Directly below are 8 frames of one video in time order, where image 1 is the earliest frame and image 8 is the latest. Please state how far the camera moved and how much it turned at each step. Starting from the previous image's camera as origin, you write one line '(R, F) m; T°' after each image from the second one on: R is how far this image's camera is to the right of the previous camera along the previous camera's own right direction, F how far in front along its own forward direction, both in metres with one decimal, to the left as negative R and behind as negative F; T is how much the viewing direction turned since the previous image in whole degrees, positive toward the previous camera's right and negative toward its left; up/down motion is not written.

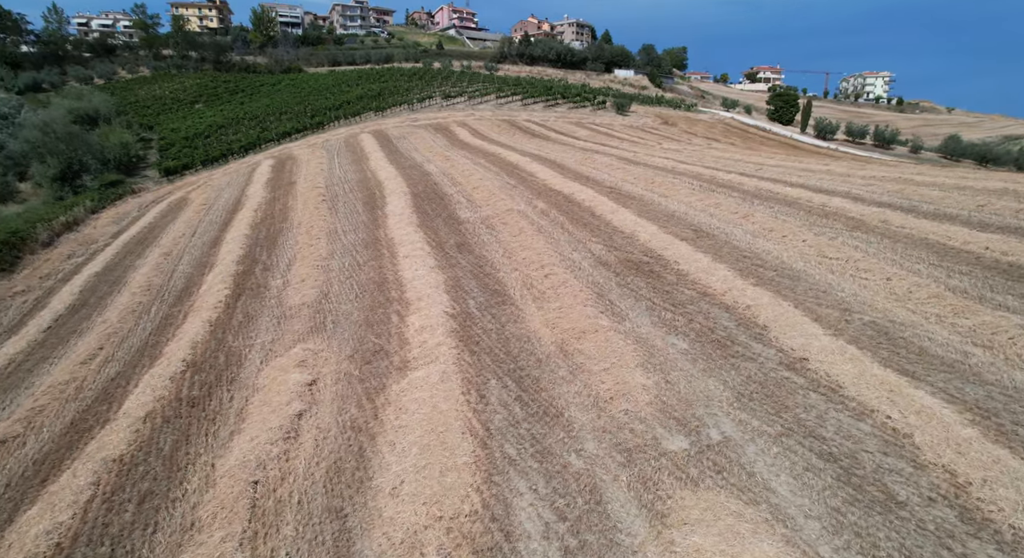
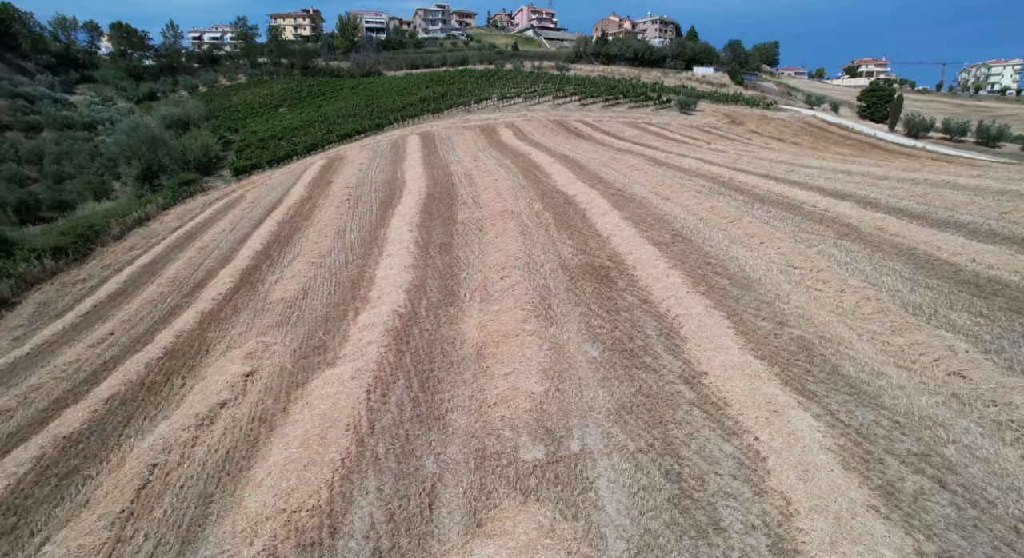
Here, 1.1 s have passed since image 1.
(+4.5, +0.3) m; -6°
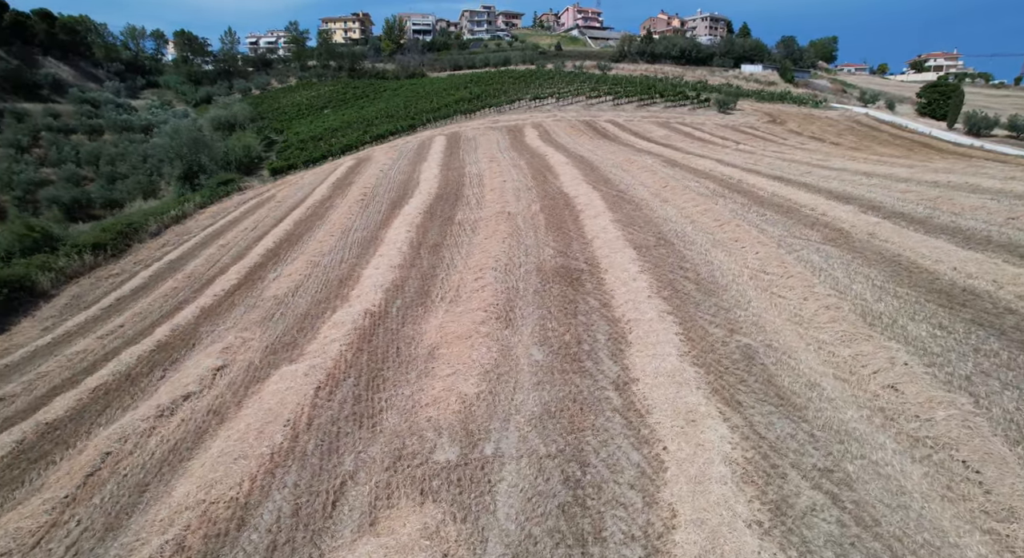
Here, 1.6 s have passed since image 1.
(+2.6, 0.0) m; -3°
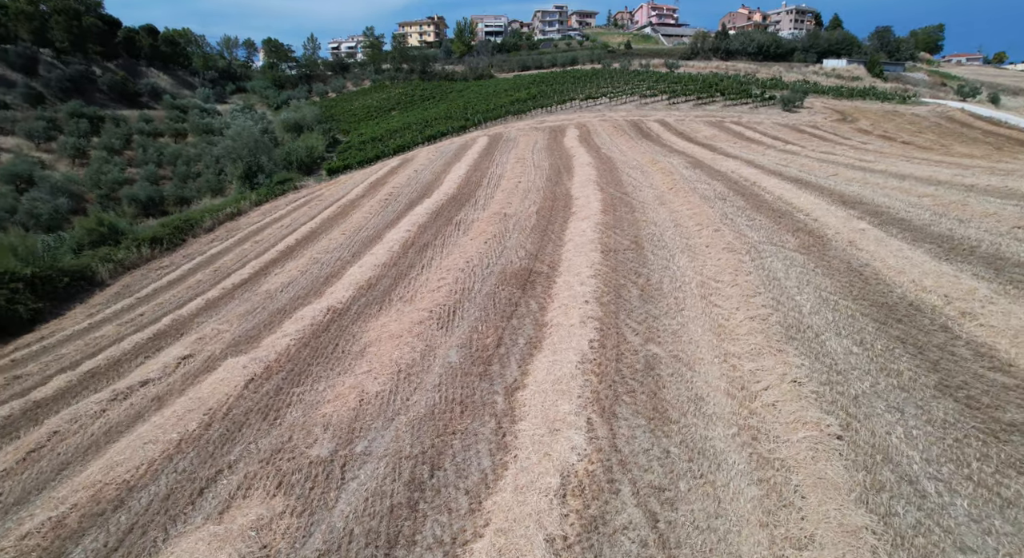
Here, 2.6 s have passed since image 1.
(+4.1, +0.1) m; -5°
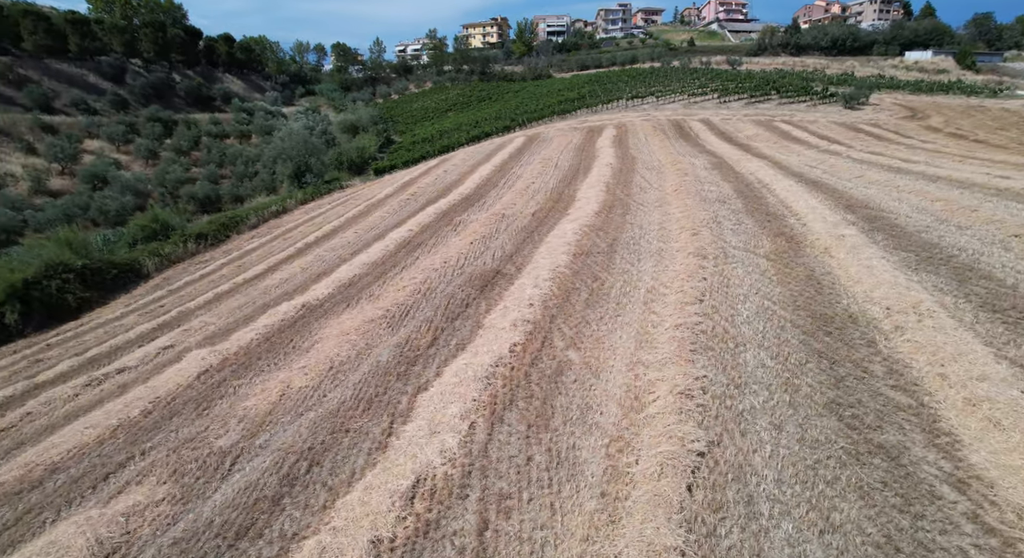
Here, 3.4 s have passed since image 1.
(+3.5, +0.1) m; -5°
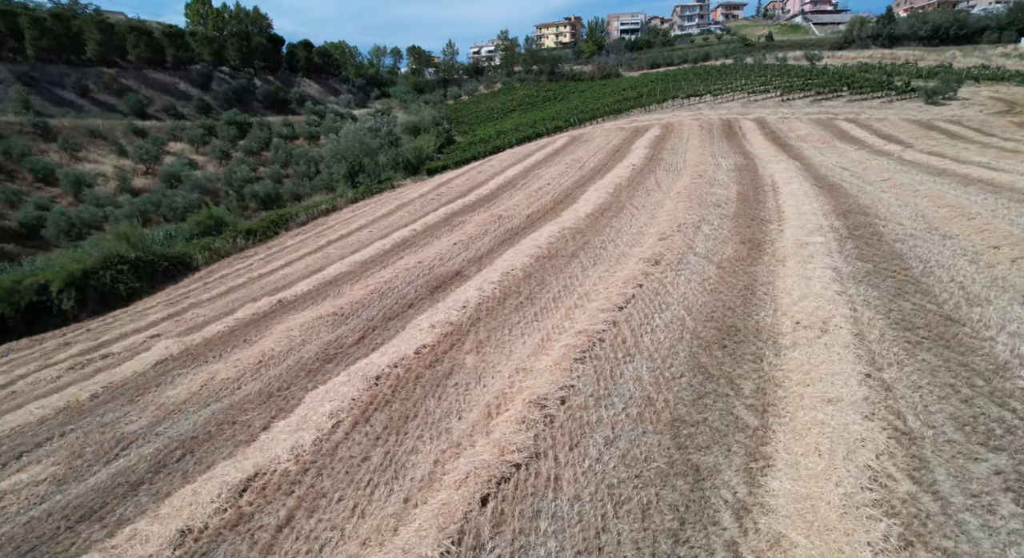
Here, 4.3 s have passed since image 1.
(+4.2, +0.2) m; -5°
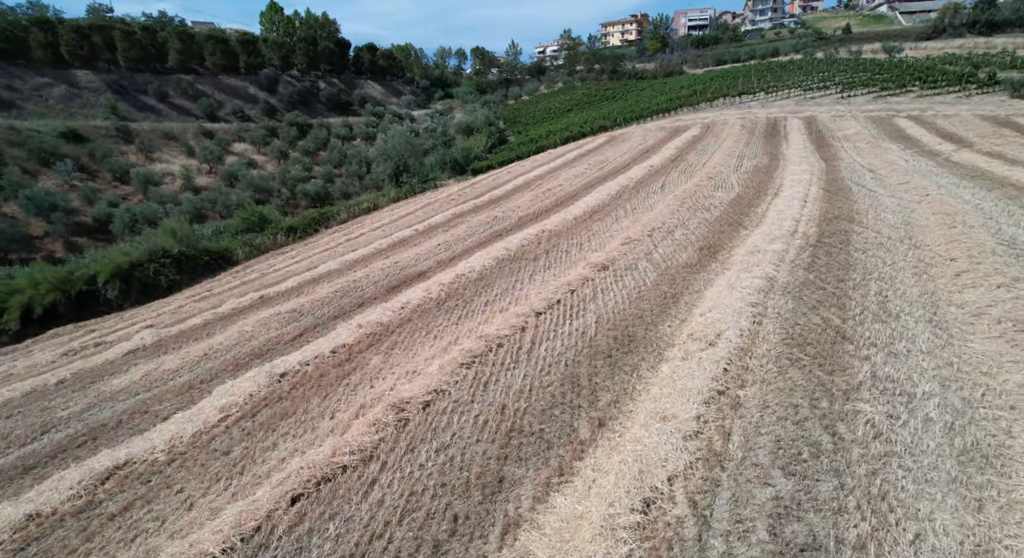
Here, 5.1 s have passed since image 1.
(+3.9, +0.1) m; -5°
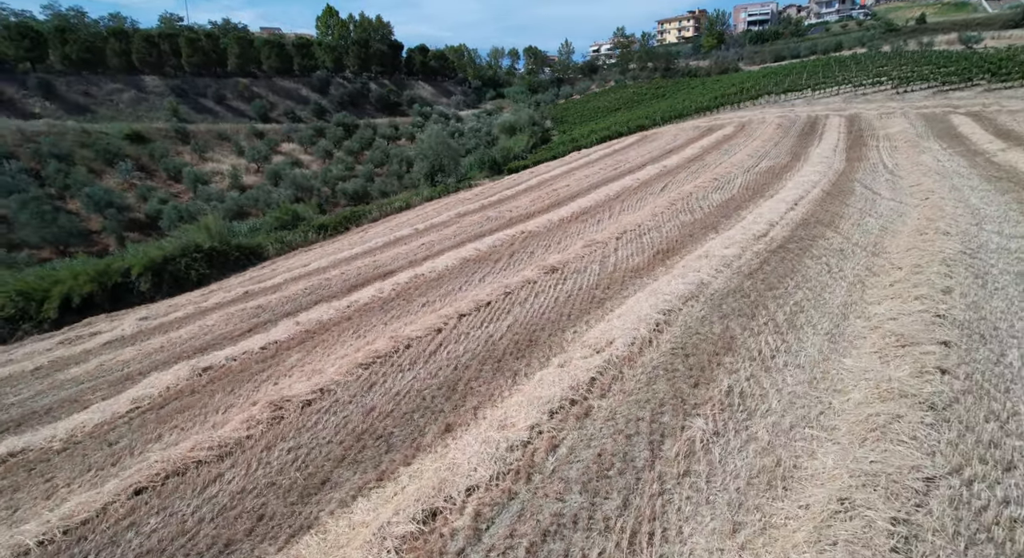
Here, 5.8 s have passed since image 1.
(+3.4, +0.2) m; -4°
